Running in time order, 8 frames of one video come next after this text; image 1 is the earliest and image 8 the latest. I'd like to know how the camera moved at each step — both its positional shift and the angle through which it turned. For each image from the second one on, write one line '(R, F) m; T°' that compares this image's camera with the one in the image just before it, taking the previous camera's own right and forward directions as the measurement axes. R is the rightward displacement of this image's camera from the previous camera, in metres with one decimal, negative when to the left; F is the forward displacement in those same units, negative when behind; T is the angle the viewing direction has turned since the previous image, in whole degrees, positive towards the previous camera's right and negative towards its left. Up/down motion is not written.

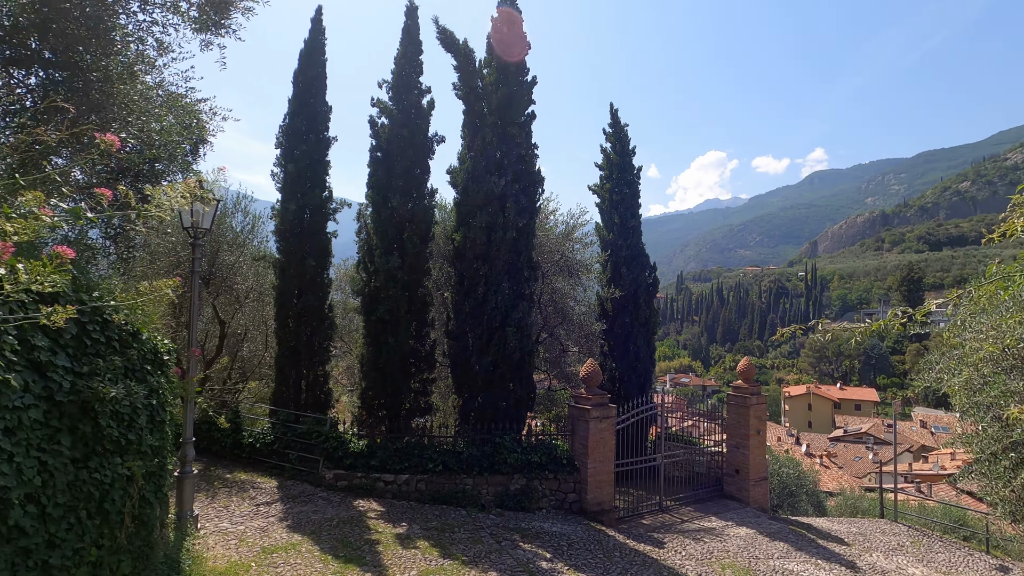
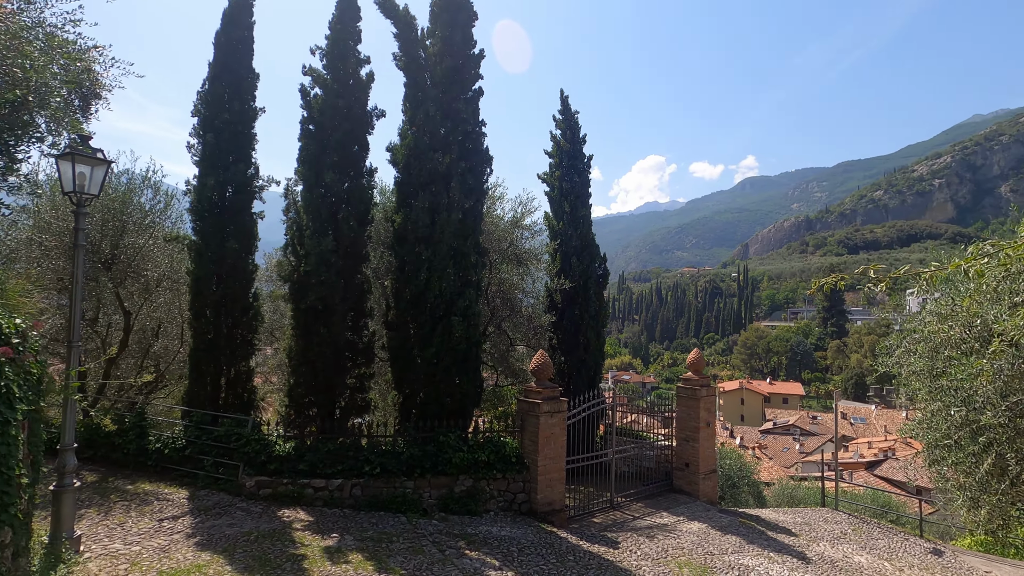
(0.0, +0.6) m; +6°
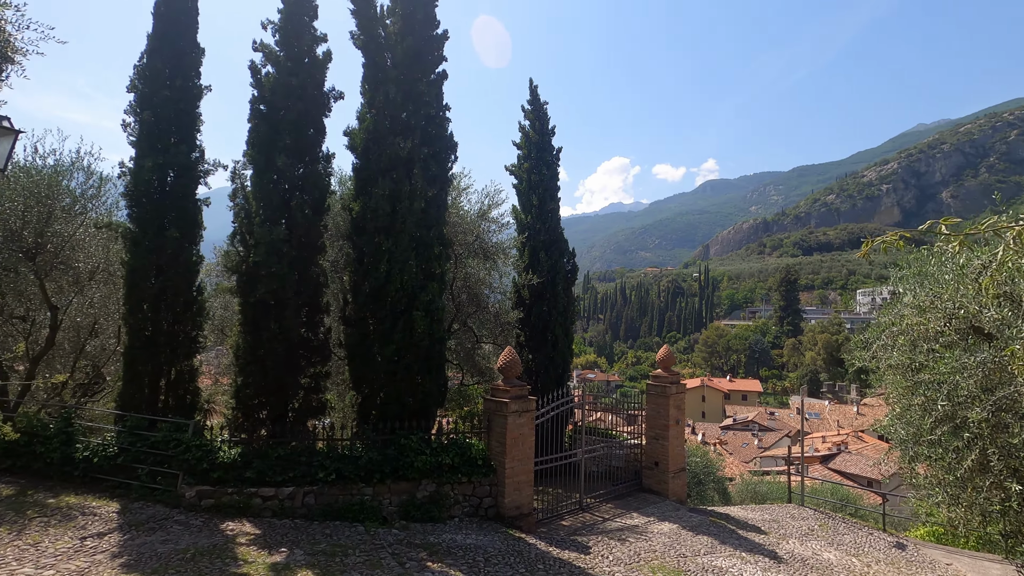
(0.0, +0.4) m; +4°
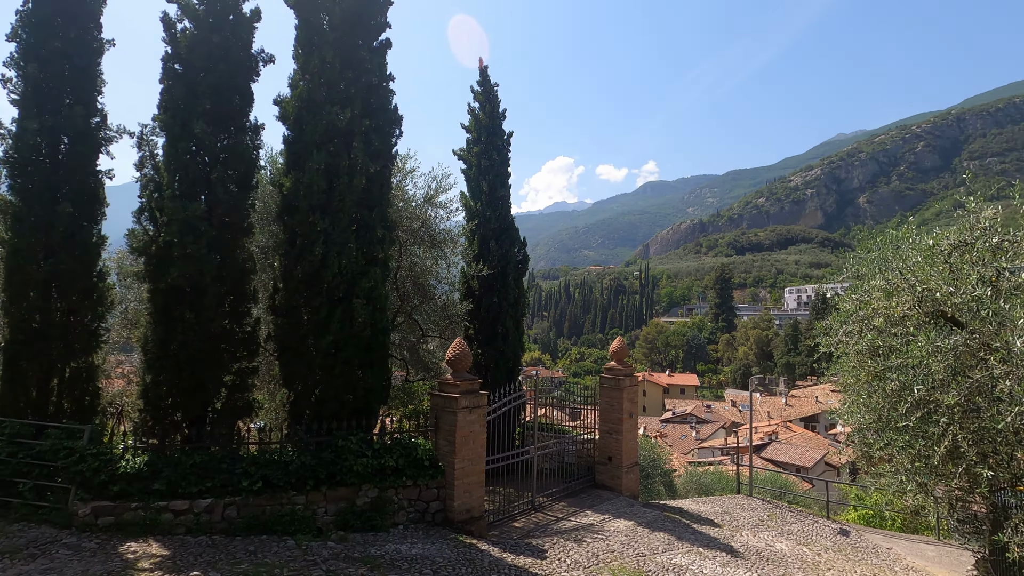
(-0.1, +0.5) m; +6°
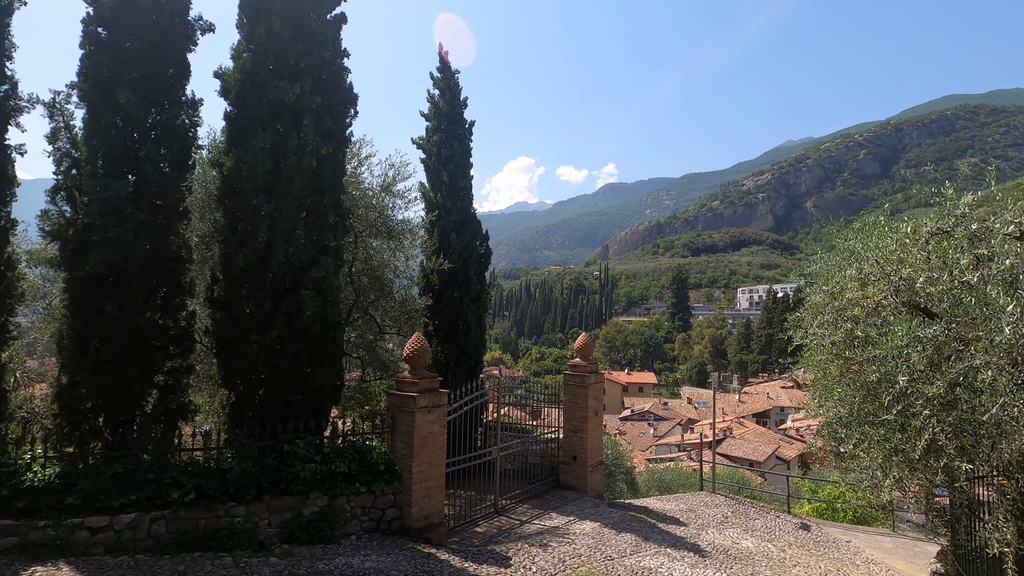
(0.0, +0.4) m; +4°
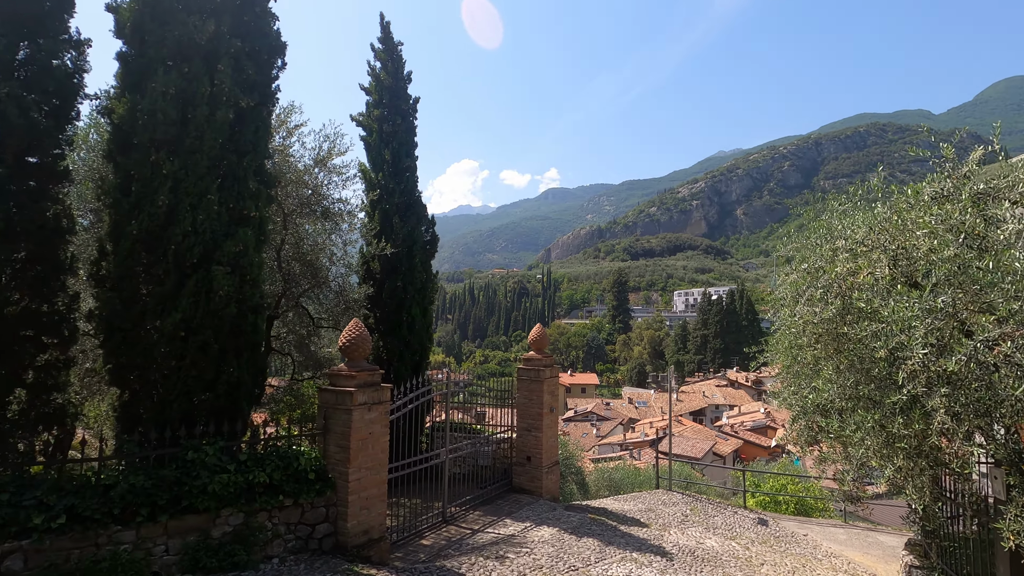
(-0.1, +0.7) m; +6°
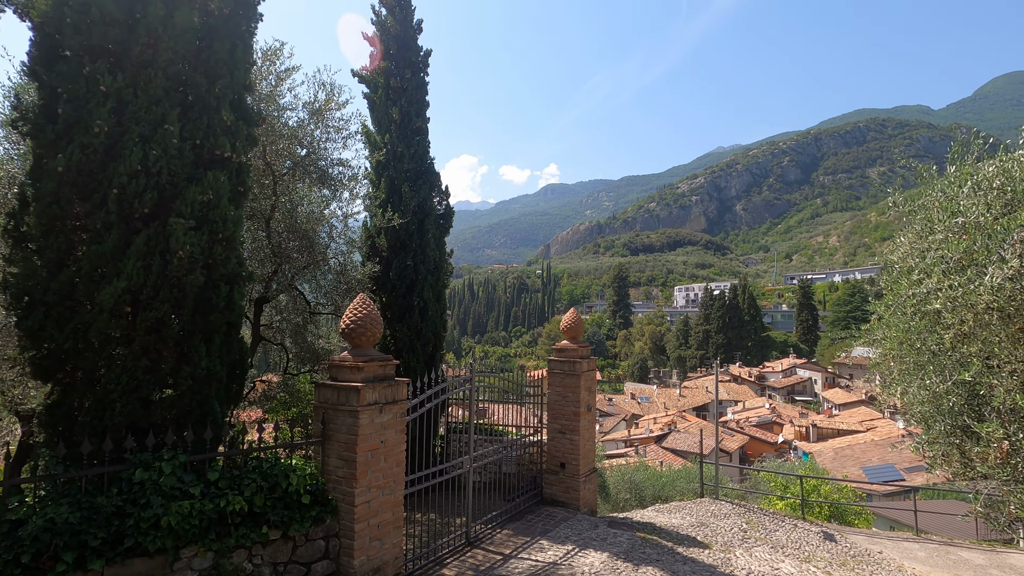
(-0.5, +1.2) m; 0°
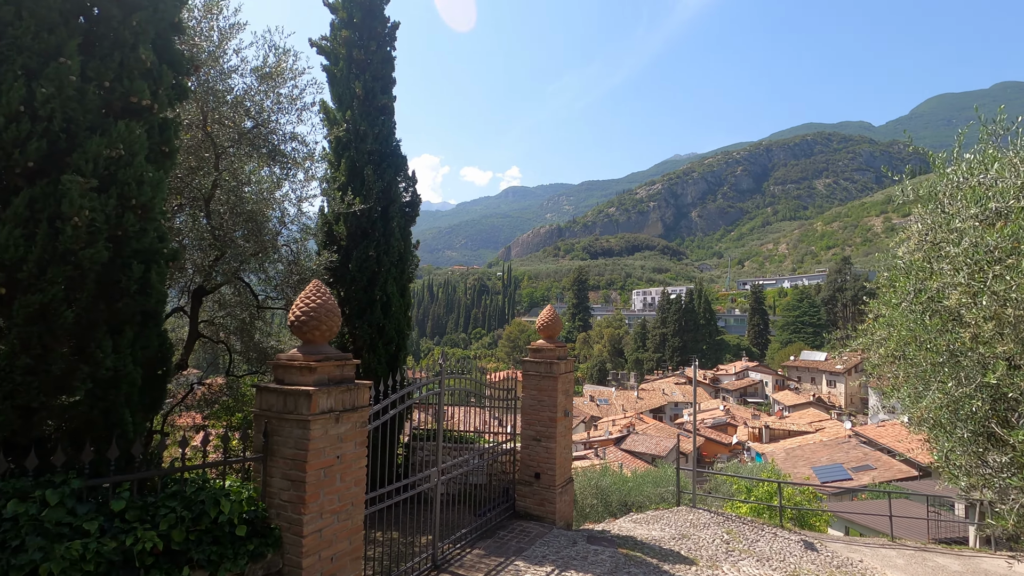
(-0.2, +0.6) m; +4°
